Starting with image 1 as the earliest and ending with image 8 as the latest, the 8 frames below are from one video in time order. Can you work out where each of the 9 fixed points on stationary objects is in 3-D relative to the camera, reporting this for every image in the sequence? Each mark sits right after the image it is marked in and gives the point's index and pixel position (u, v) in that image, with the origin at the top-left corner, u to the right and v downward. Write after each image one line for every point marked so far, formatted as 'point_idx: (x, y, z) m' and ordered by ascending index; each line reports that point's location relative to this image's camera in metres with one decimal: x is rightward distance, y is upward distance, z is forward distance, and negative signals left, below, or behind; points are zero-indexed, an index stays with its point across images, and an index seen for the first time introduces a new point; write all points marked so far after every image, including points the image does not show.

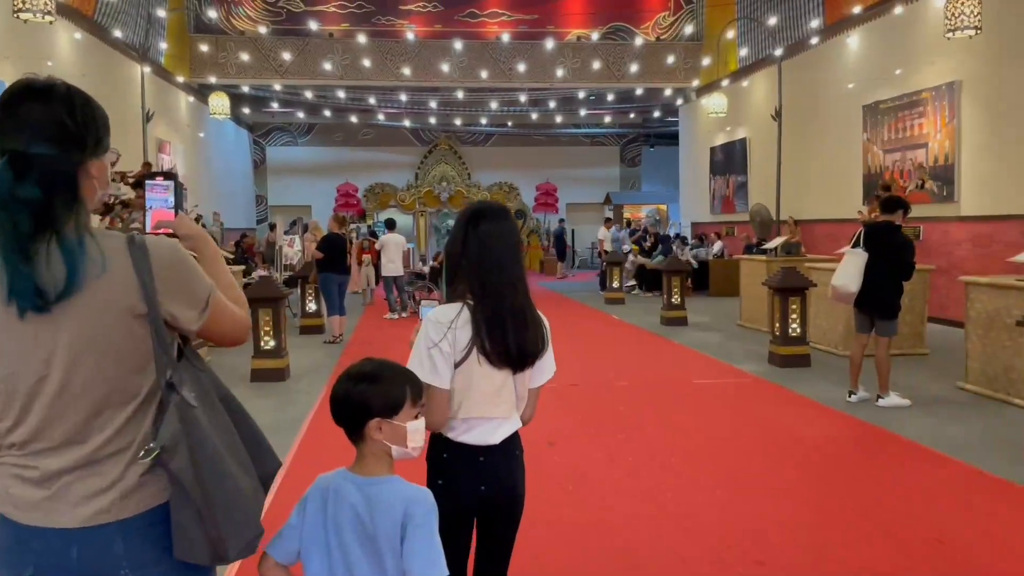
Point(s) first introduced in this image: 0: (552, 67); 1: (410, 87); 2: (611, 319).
0: (+0.7, +3.9, +14.8) m
1: (-1.9, +3.6, +15.2) m
2: (+1.2, -0.4, +10.6) m
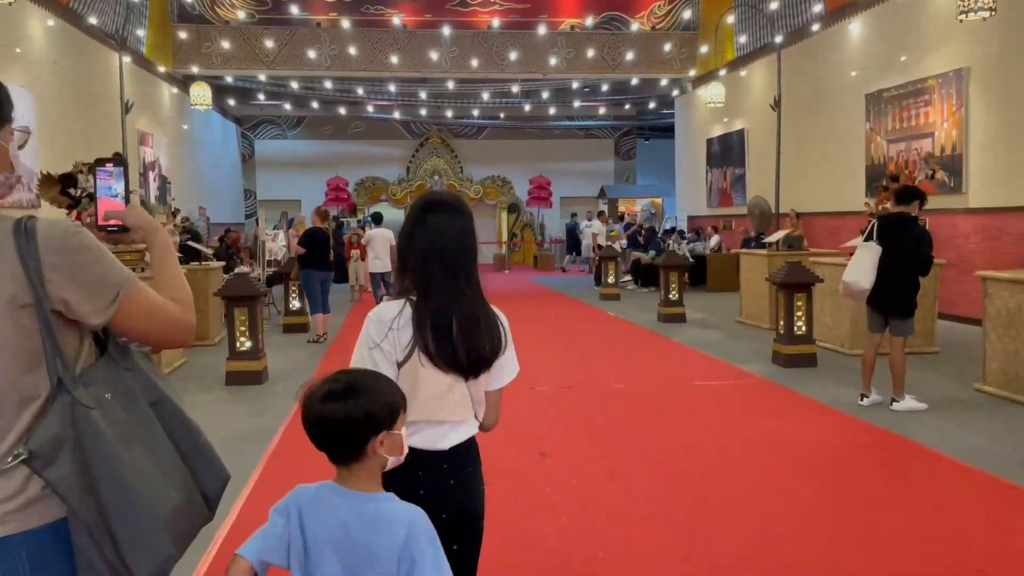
0: (+0.6, +4.0, +14.4) m
1: (-2.0, +3.7, +14.8) m
2: (+1.1, -0.3, +10.3) m
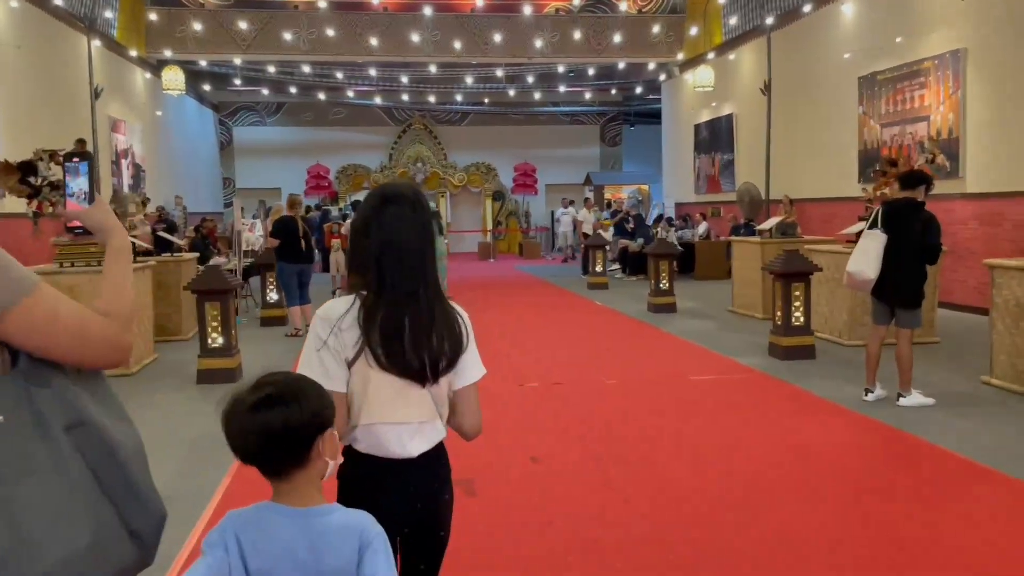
0: (+0.3, +4.2, +14.1) m
1: (-2.3, +3.8, +14.4) m
2: (+1.0, -0.2, +10.0) m
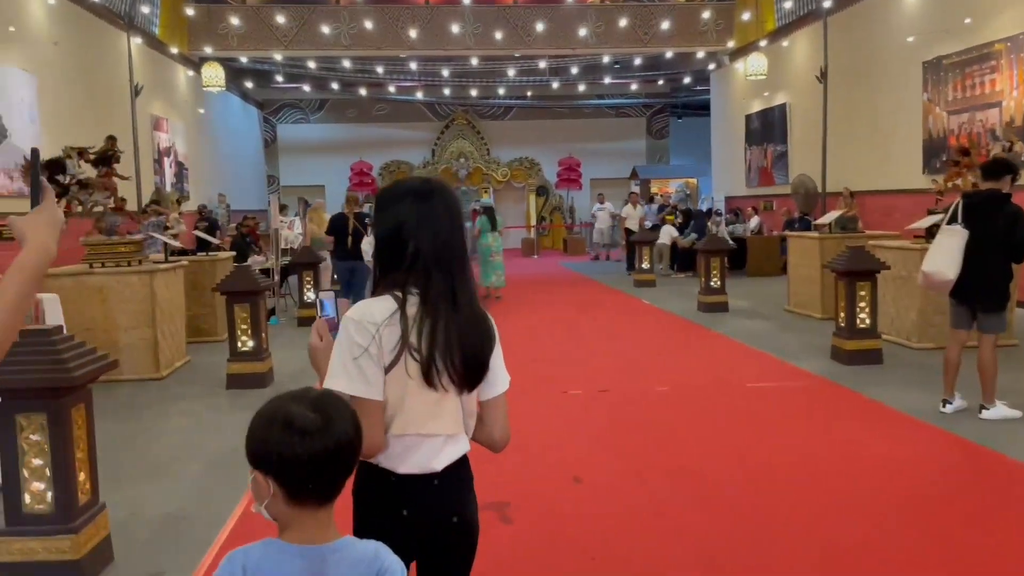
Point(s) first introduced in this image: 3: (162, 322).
0: (+1.0, +4.2, +13.7) m
1: (-1.6, +3.9, +14.1) m
2: (+1.5, -0.2, +9.6) m
3: (-2.6, -0.3, +6.3) m
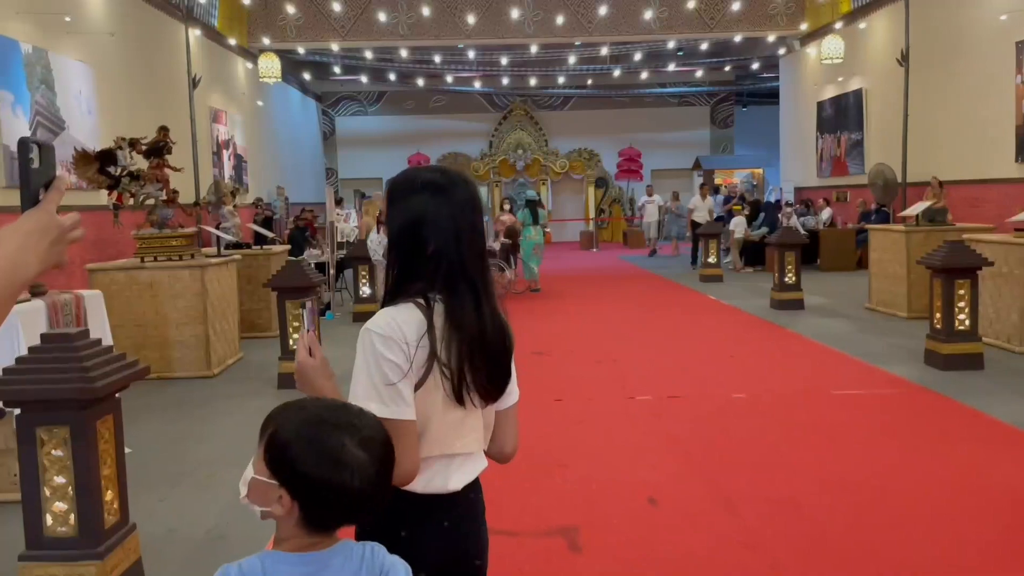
0: (+2.0, +4.3, +13.2) m
1: (-0.6, +4.0, +13.8) m
2: (+2.1, -0.1, +9.1) m
3: (-2.2, -0.2, +6.1) m
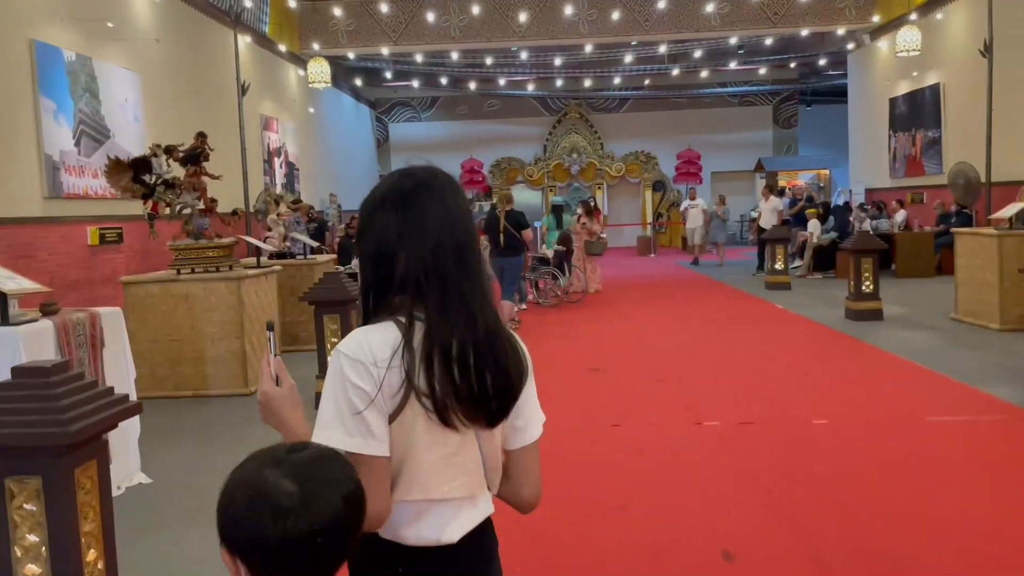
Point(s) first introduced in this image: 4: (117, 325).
0: (+2.8, +4.2, +12.6) m
1: (+0.3, +3.8, +13.4) m
2: (+2.7, -0.2, +8.6) m
3: (-1.8, -0.3, +5.8) m
4: (-1.8, -0.2, +3.8) m
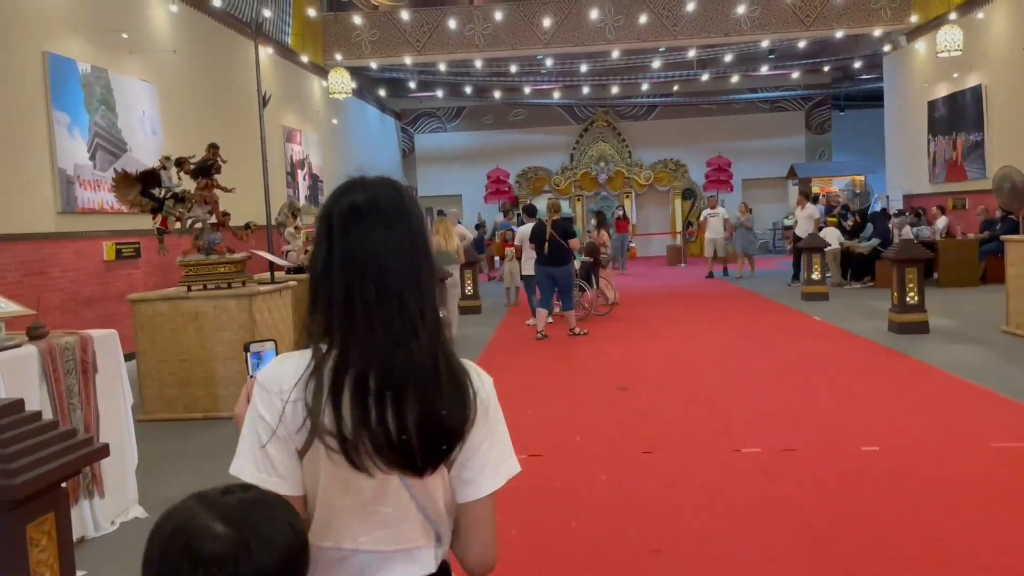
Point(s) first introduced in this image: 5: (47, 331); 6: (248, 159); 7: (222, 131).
0: (+3.1, +4.0, +12.3) m
1: (+0.7, +3.6, +13.2) m
2: (+2.9, -0.3, +8.2) m
3: (-1.6, -0.4, +5.6) m
4: (-1.7, -0.3, +3.6) m
5: (-1.8, -0.2, +3.3) m
6: (-3.4, +1.7, +10.8) m
7: (-3.4, +1.9, +10.1) m
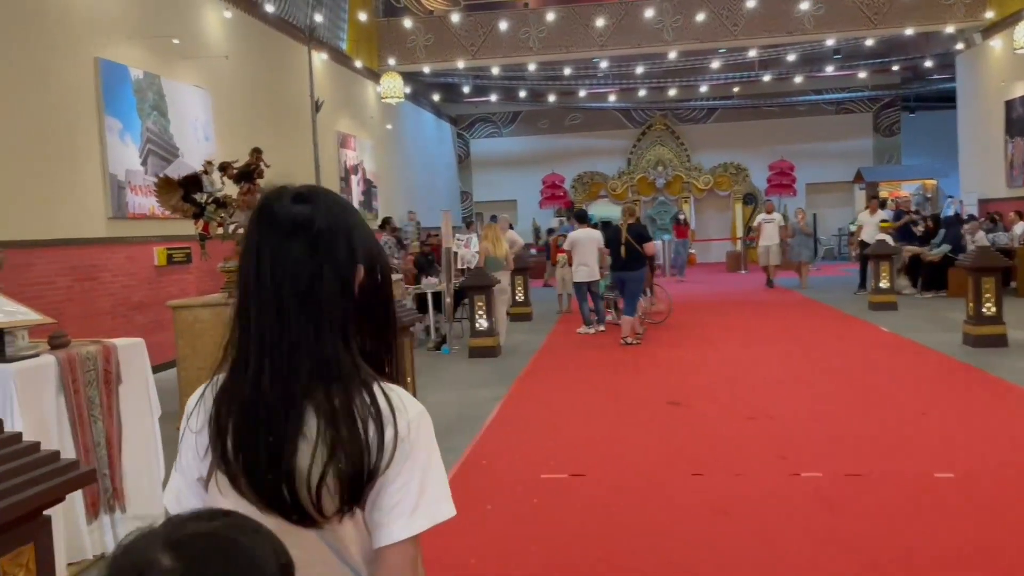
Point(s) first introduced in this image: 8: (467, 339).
0: (+3.9, +3.9, +11.9) m
1: (+1.5, +3.5, +12.9) m
2: (+3.4, -0.4, +7.7) m
3: (-1.3, -0.5, +5.5) m
4: (-1.5, -0.3, +3.5) m
5: (-1.7, -0.2, +3.2) m
6: (-2.7, +1.6, +10.8) m
7: (-2.8, +1.8, +10.1) m
8: (-0.4, -0.5, +8.9) m
